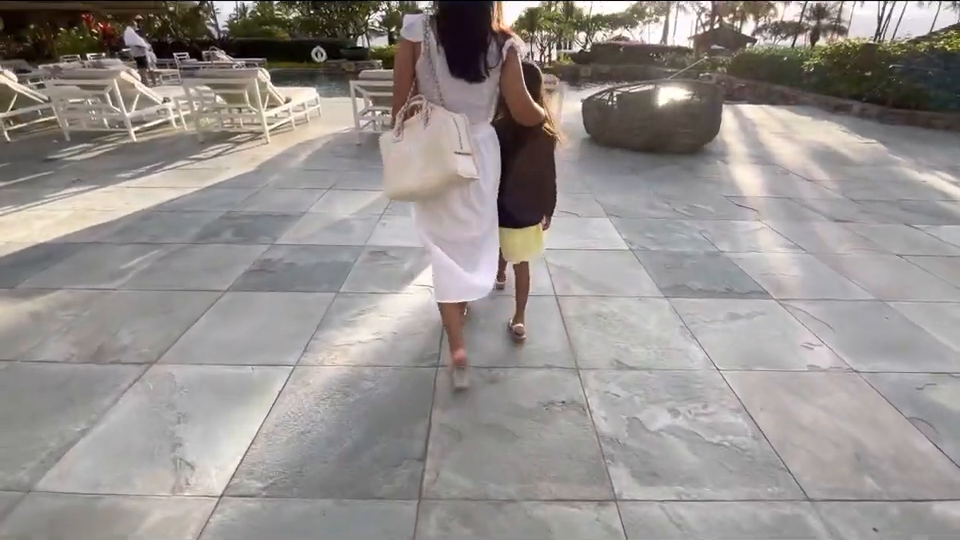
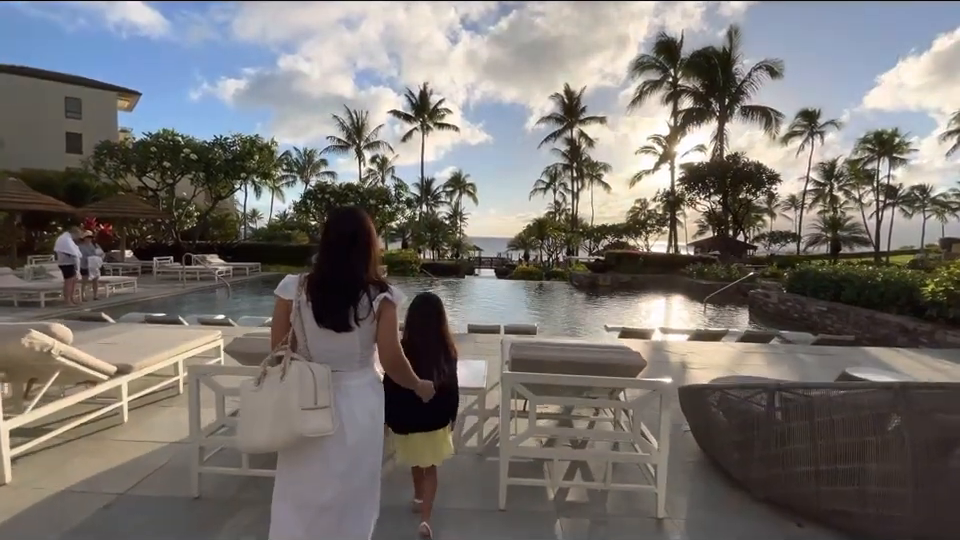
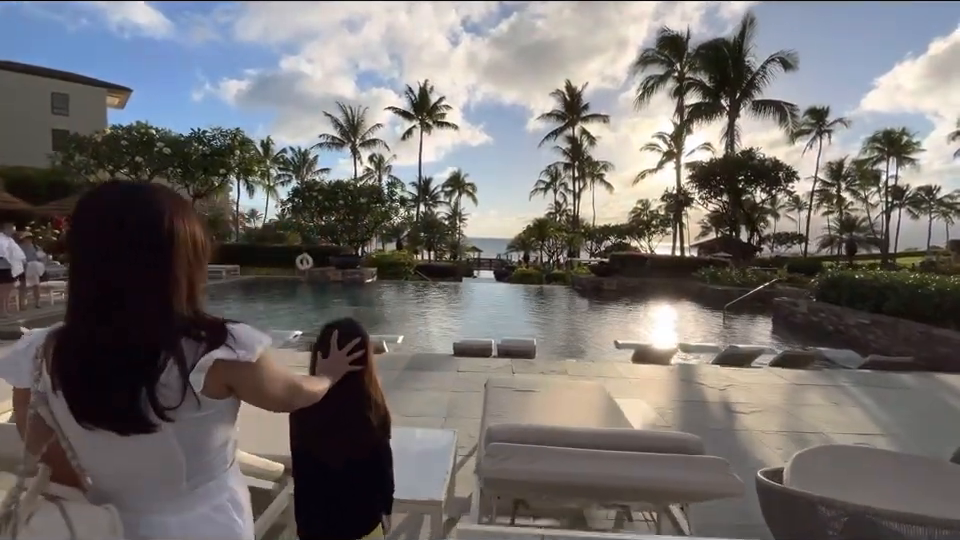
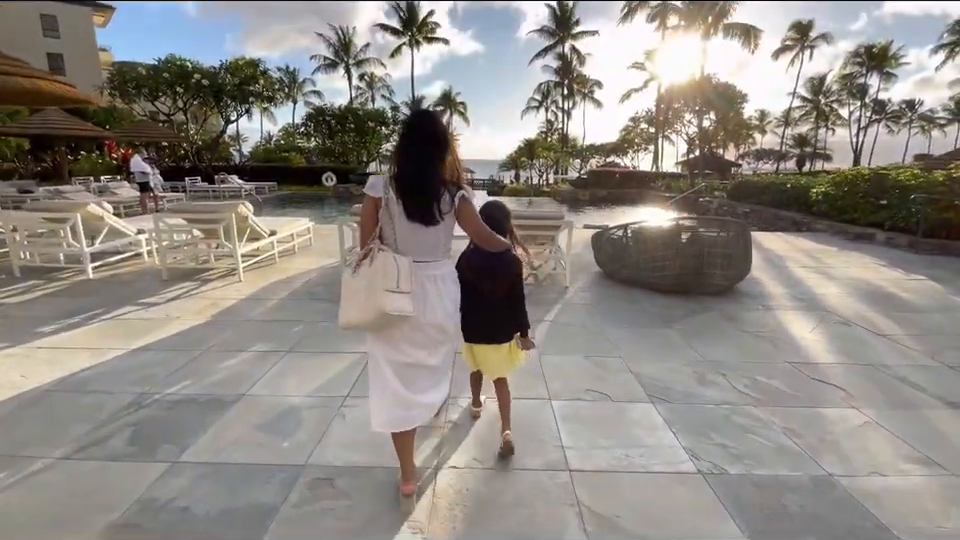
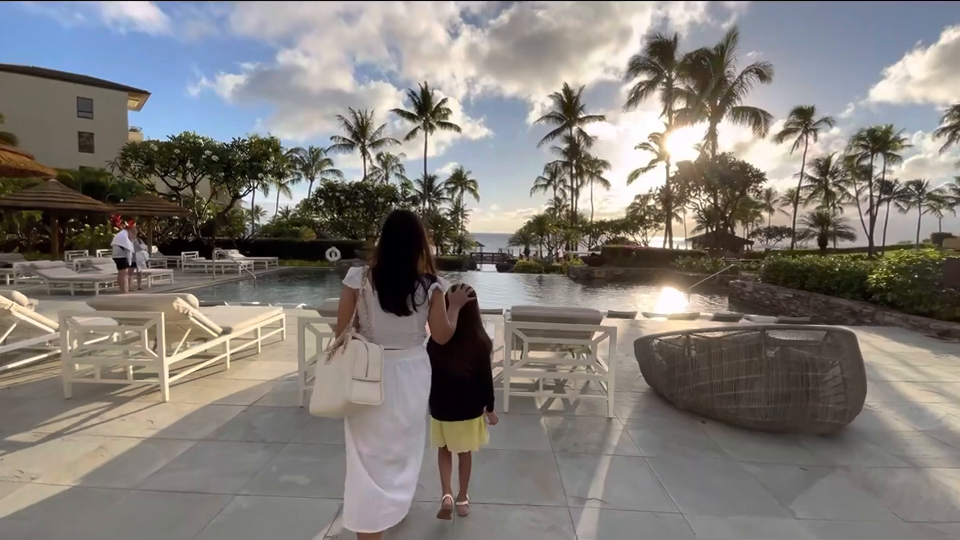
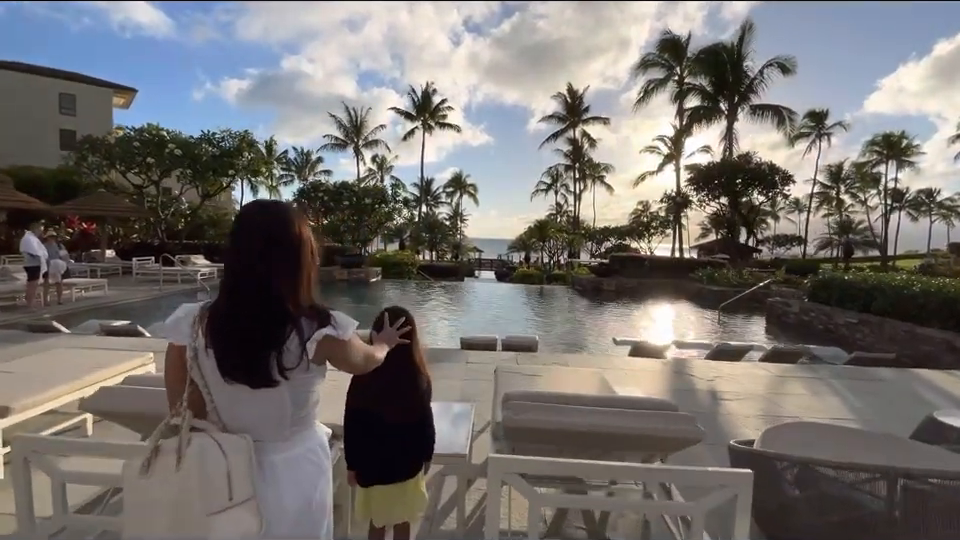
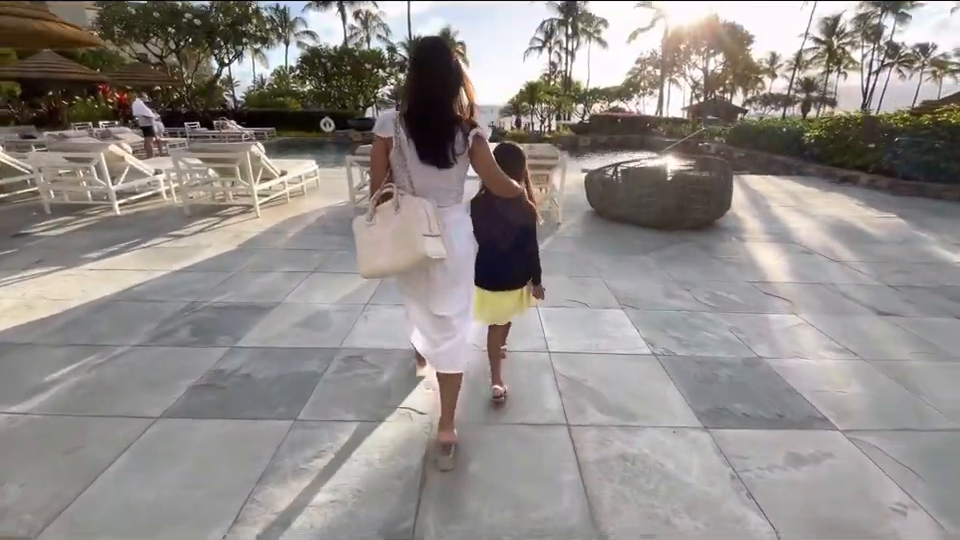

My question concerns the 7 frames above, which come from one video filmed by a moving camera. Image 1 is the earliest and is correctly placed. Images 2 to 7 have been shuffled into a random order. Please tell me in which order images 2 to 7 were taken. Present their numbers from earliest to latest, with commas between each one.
7, 4, 5, 2, 6, 3
